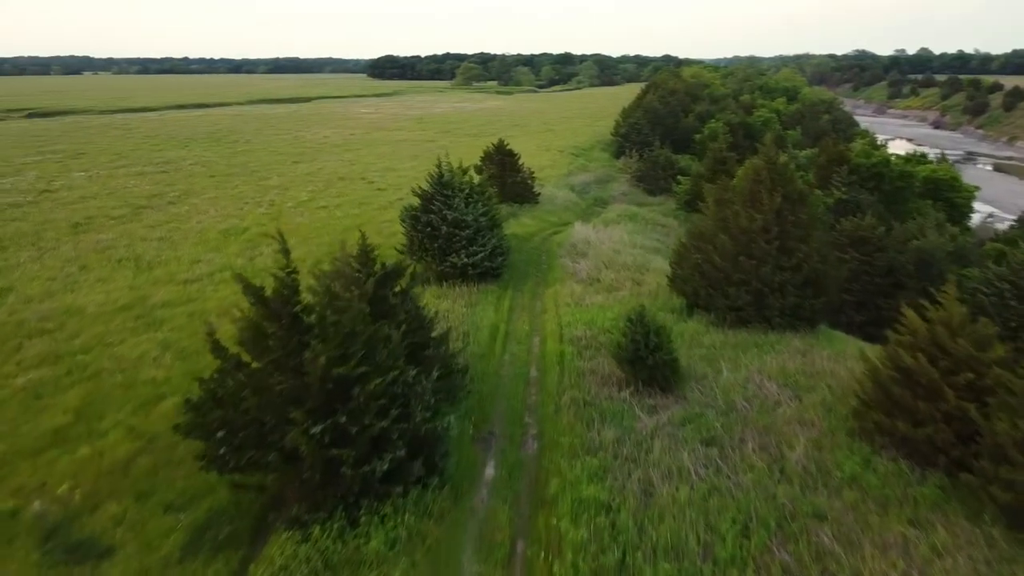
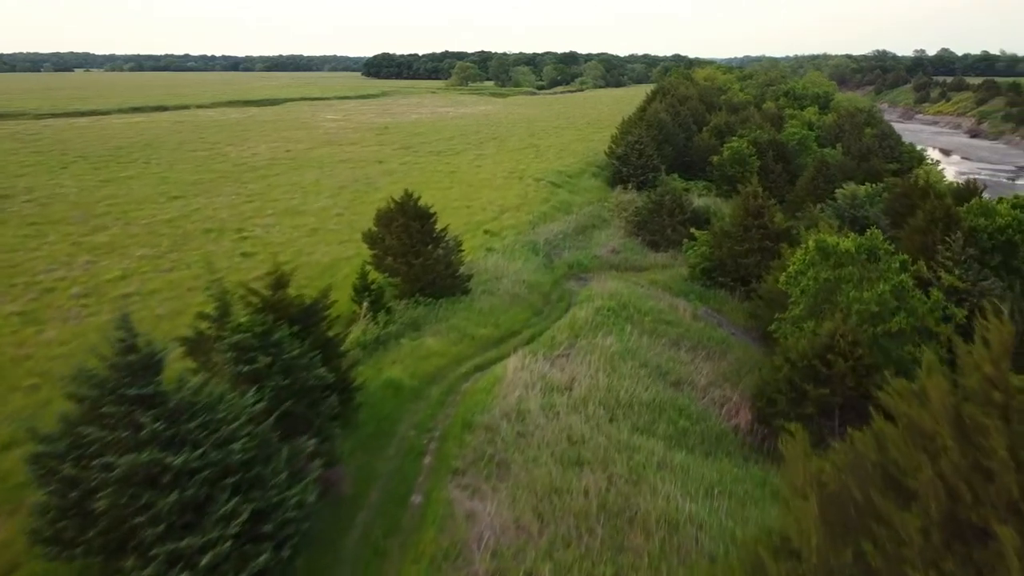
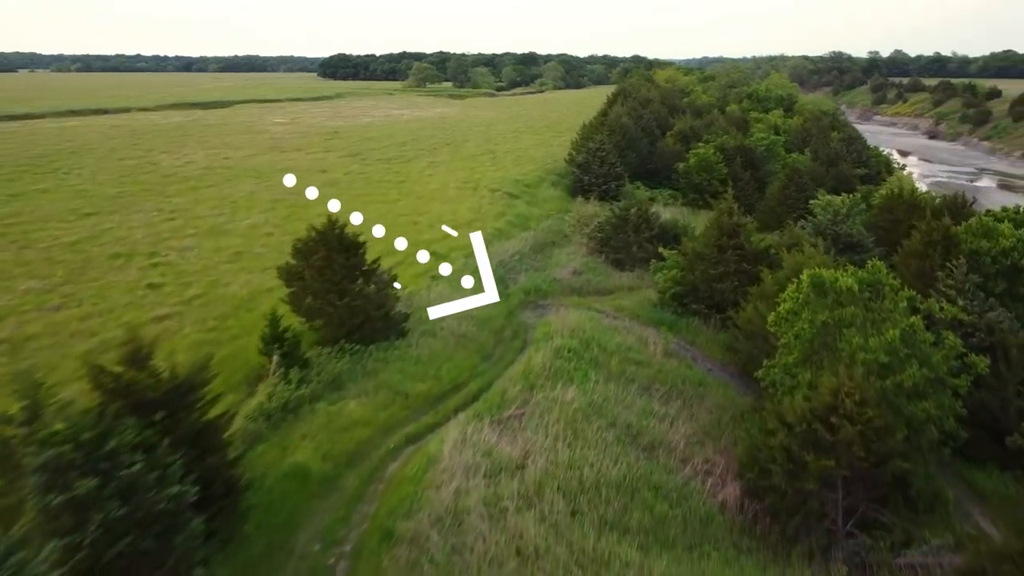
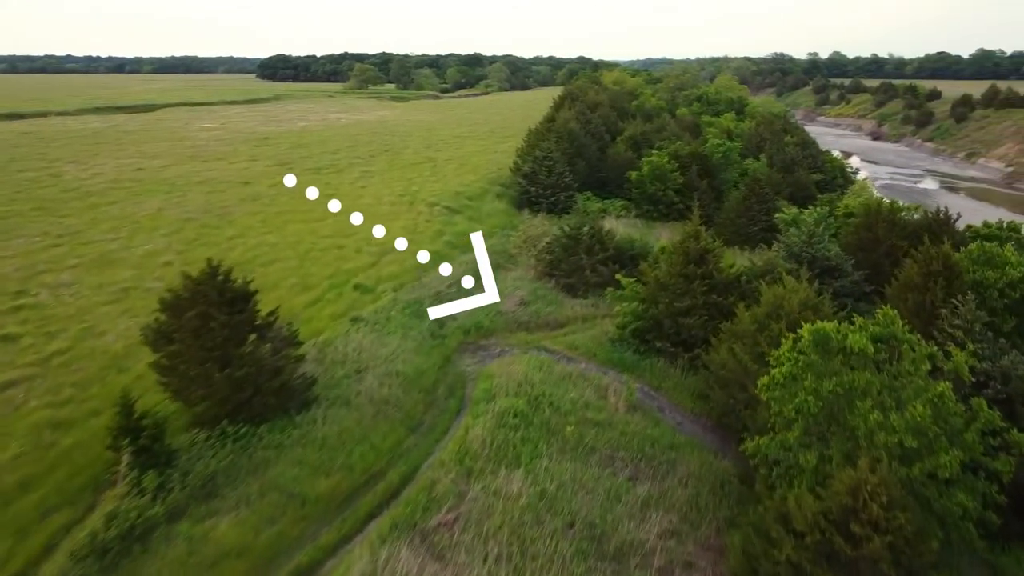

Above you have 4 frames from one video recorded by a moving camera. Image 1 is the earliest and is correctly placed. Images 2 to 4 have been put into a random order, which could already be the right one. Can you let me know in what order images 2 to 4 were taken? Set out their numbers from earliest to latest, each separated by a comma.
2, 3, 4
